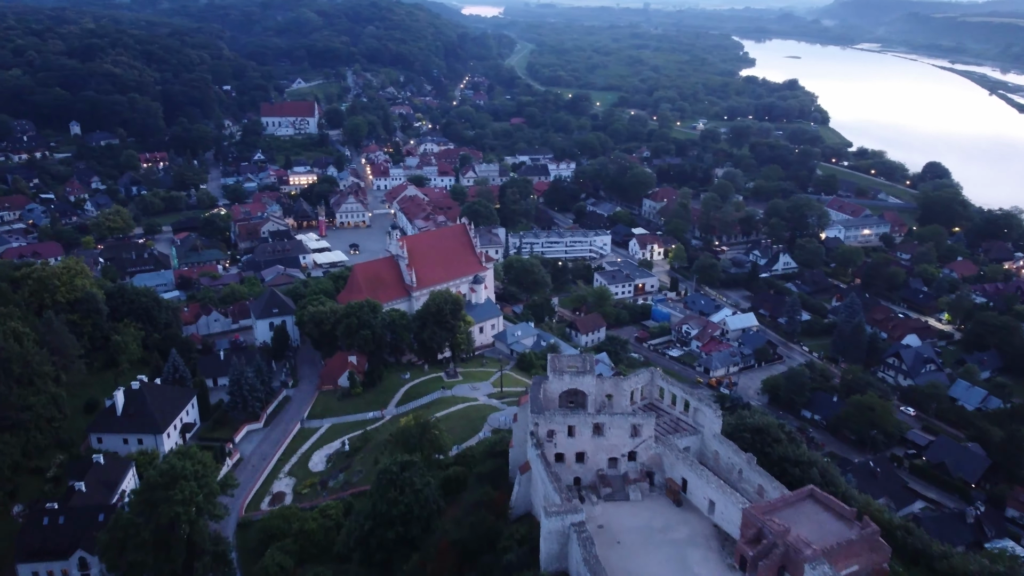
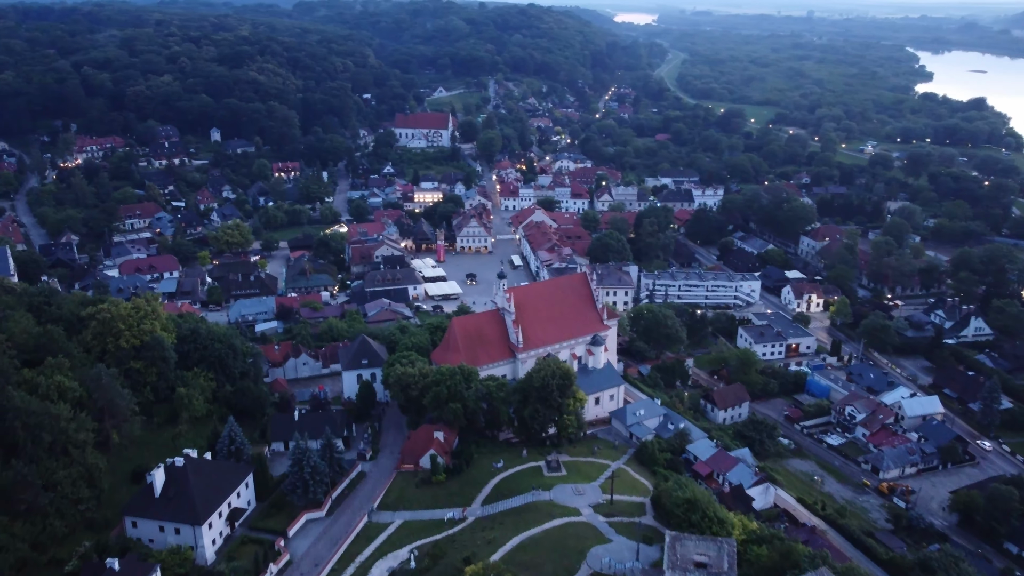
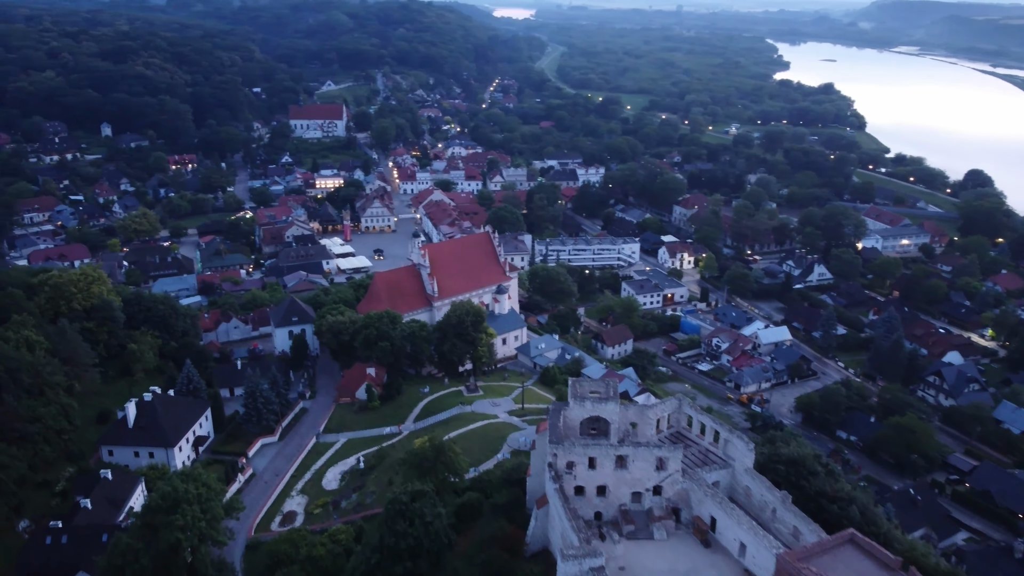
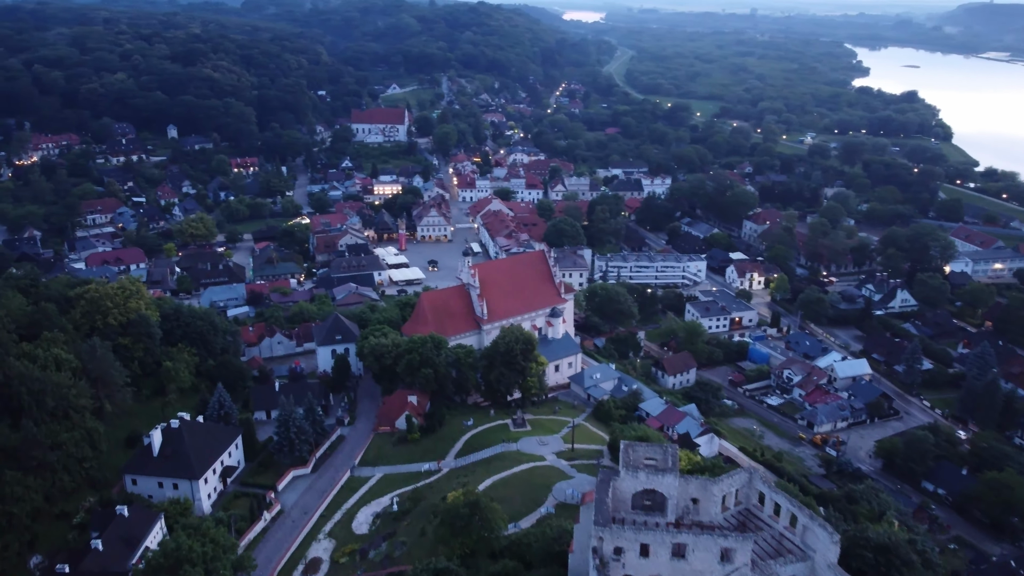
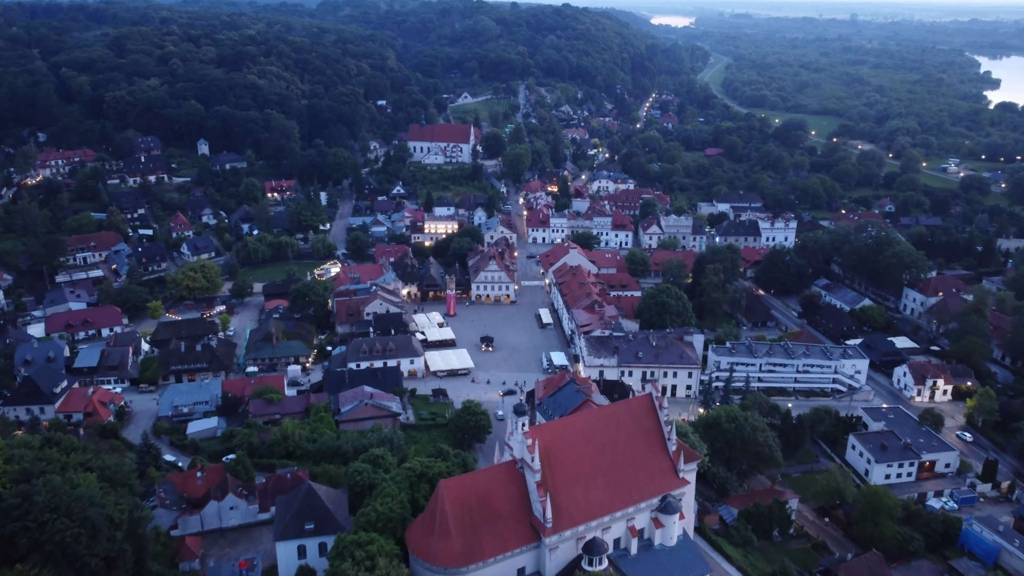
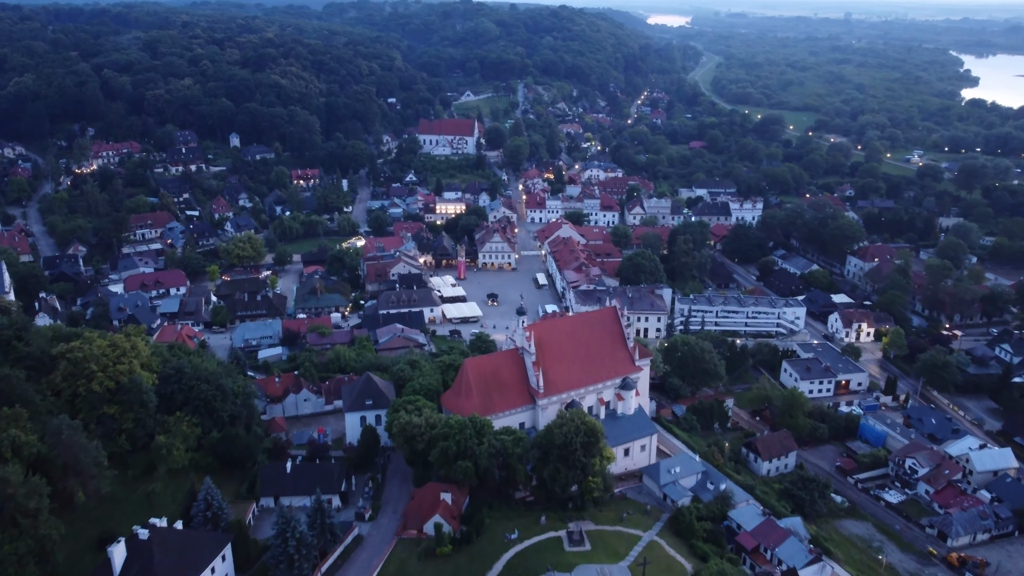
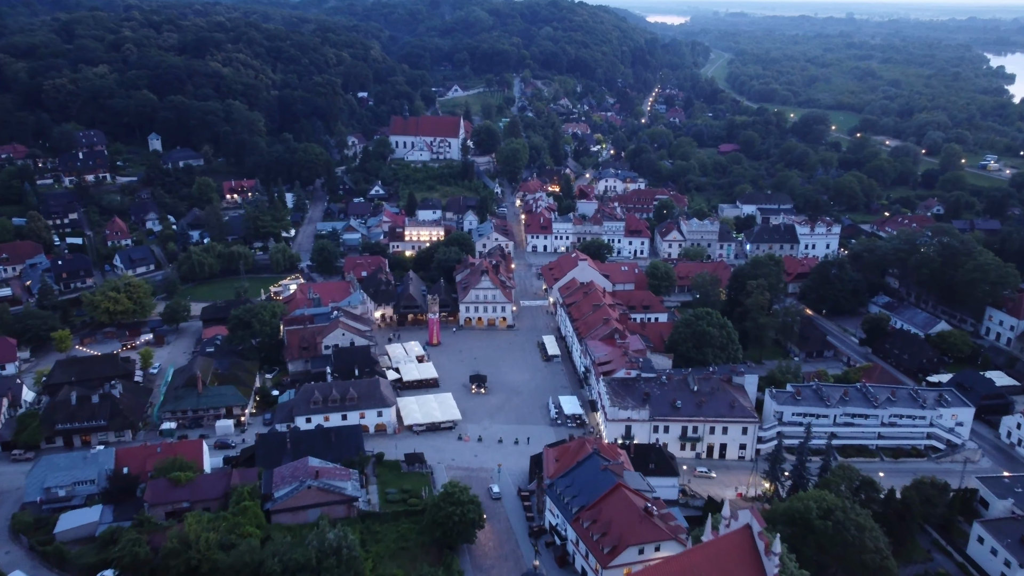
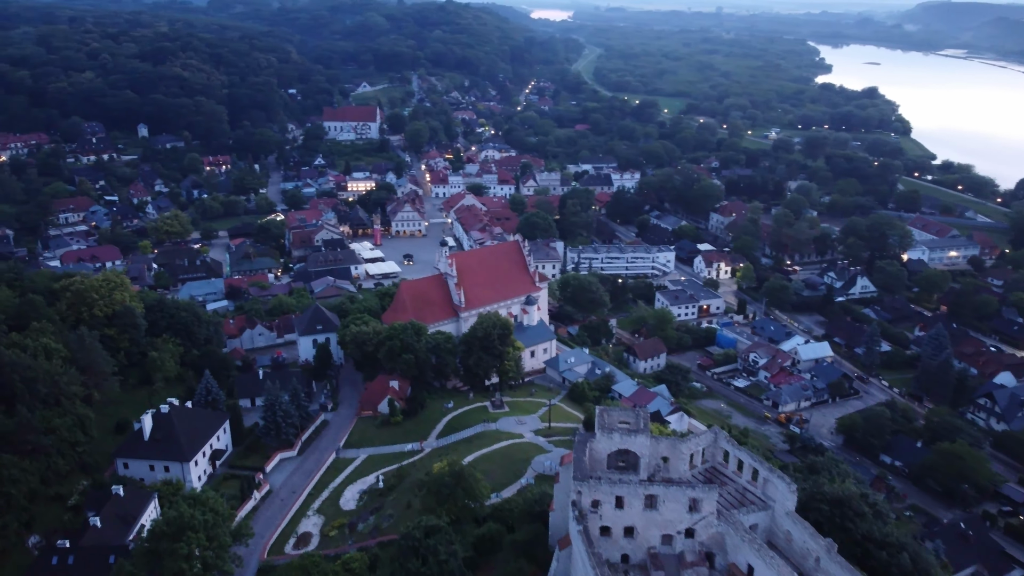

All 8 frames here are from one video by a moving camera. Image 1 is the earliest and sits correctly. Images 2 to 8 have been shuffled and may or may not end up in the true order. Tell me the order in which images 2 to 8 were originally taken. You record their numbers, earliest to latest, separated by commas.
3, 8, 4, 2, 6, 5, 7
